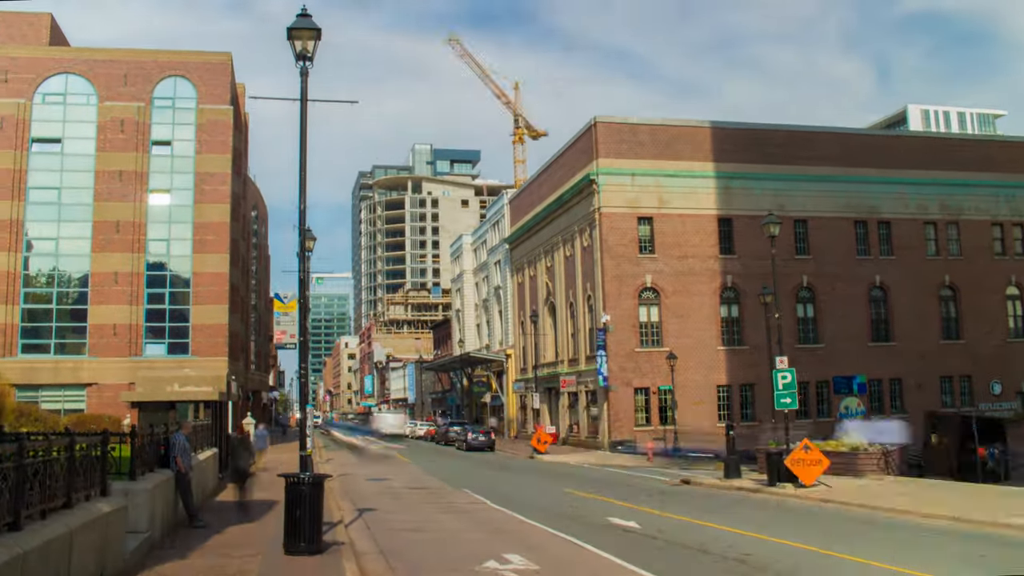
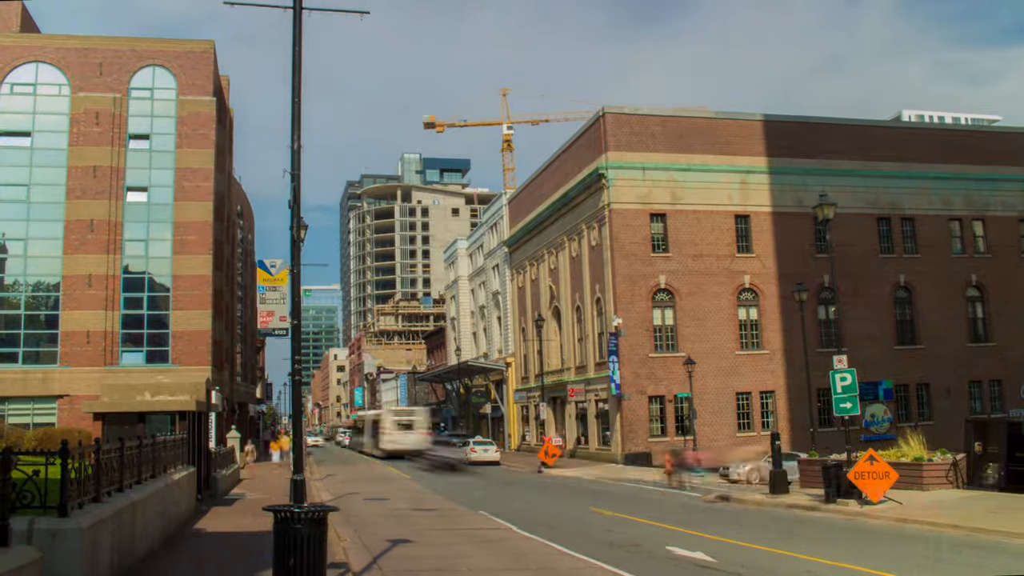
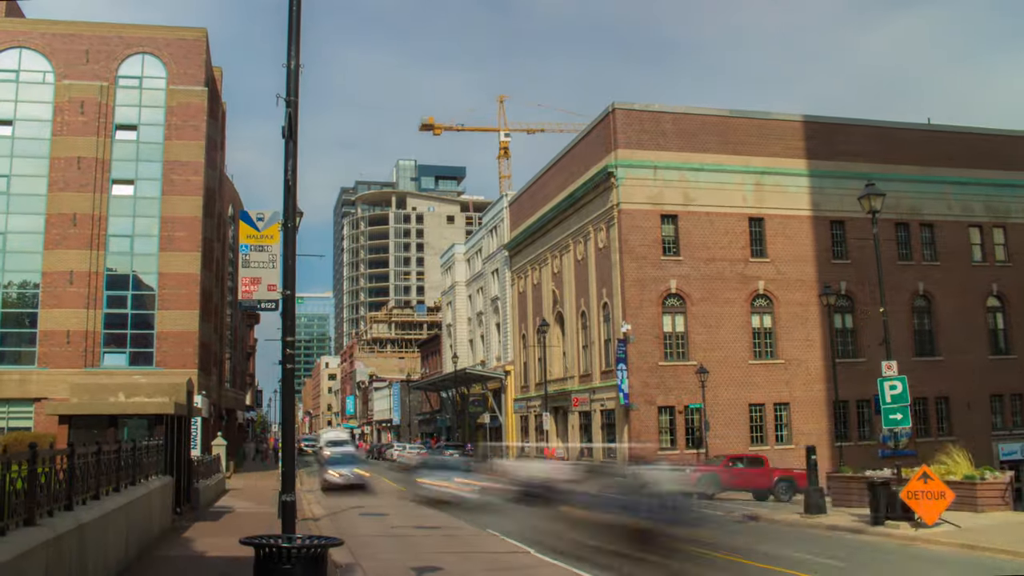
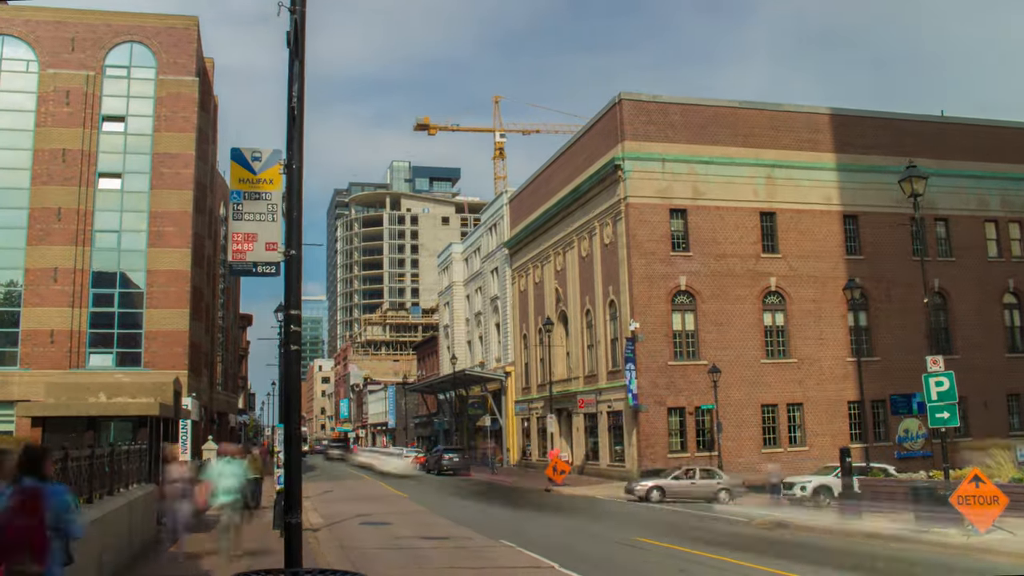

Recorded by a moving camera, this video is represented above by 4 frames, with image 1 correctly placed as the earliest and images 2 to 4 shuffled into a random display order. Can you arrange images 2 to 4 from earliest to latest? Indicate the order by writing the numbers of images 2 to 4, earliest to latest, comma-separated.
2, 3, 4
